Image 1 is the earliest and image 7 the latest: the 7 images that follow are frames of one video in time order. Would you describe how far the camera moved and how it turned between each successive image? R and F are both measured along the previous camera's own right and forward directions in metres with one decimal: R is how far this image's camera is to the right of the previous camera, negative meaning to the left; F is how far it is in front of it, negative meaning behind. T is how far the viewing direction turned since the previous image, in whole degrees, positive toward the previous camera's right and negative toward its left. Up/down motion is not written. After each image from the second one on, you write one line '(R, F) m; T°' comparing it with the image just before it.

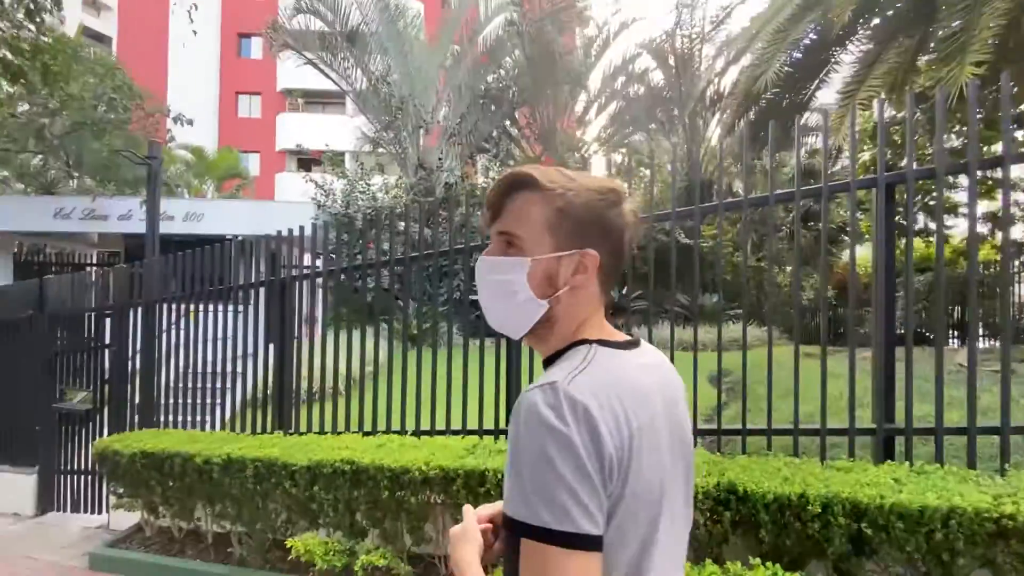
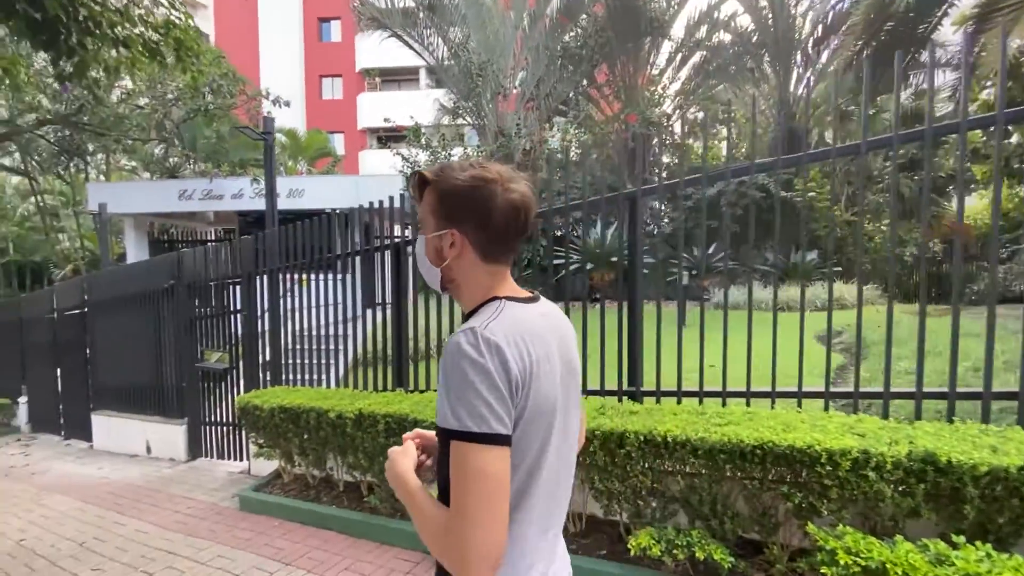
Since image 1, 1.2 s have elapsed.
(-0.3, +0.1) m; -8°
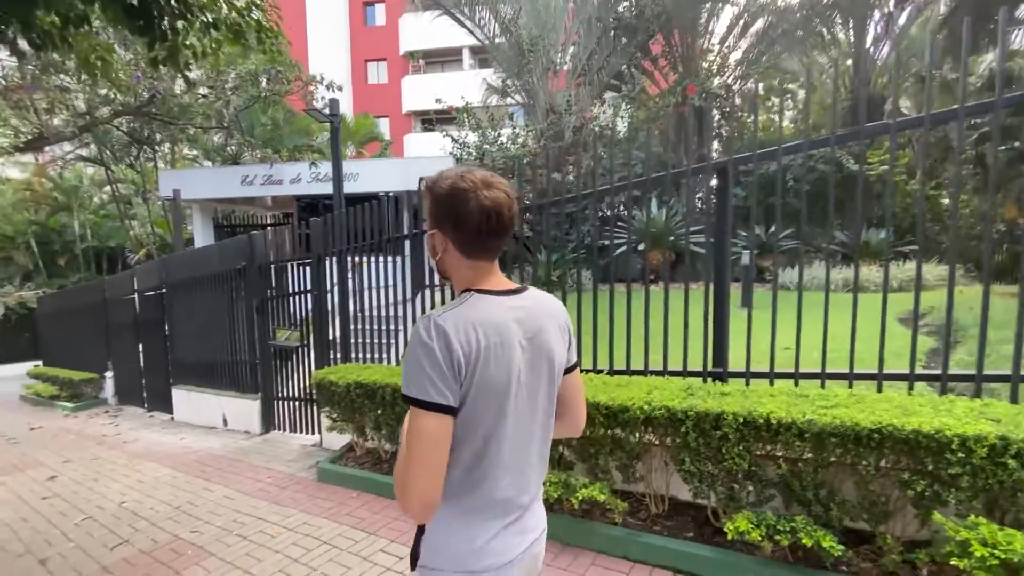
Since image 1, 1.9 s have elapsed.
(-0.2, 0.0) m; -5°
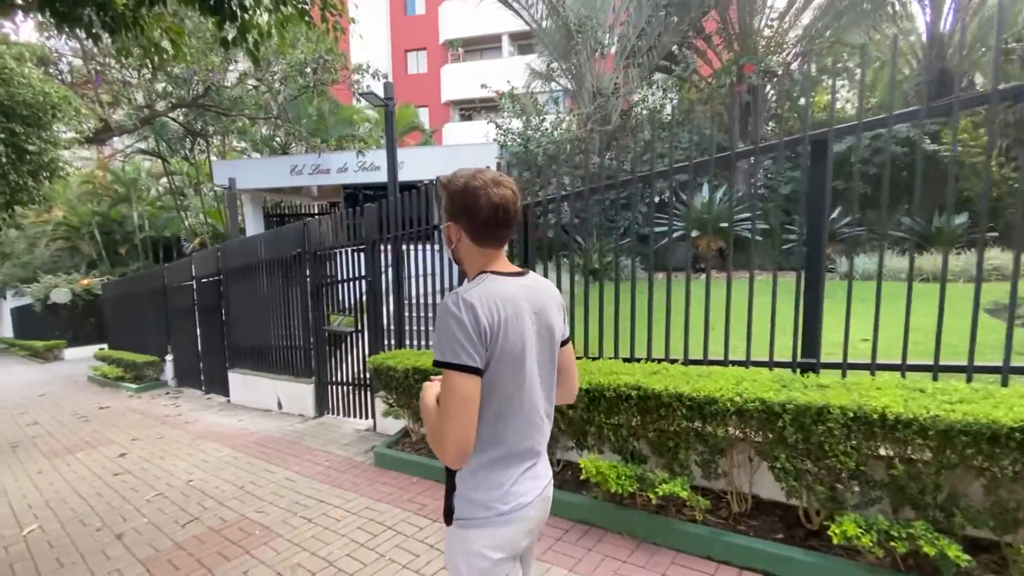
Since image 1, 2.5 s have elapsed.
(-0.2, +0.1) m; -4°
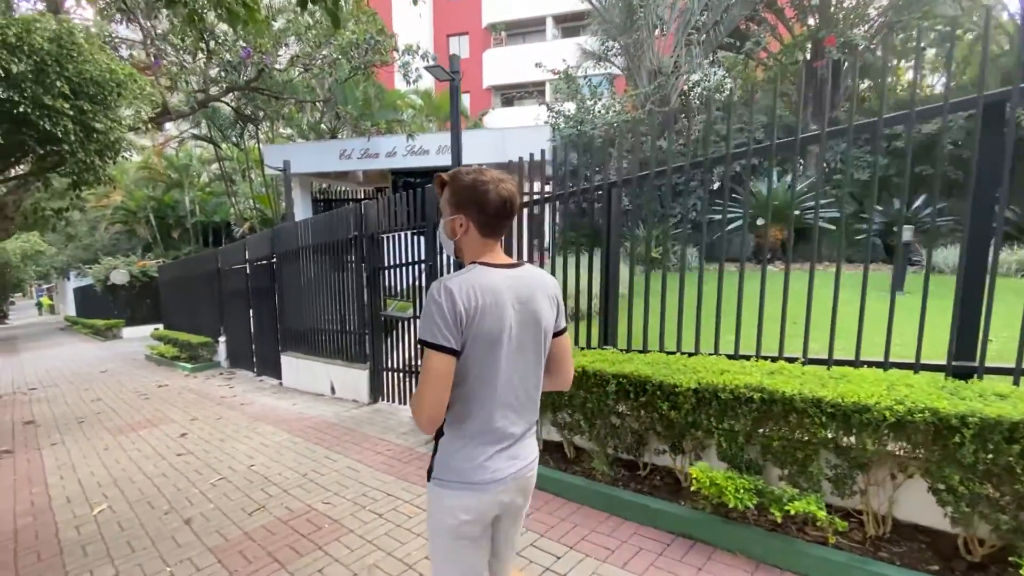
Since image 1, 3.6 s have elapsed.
(-0.4, +0.3) m; -4°
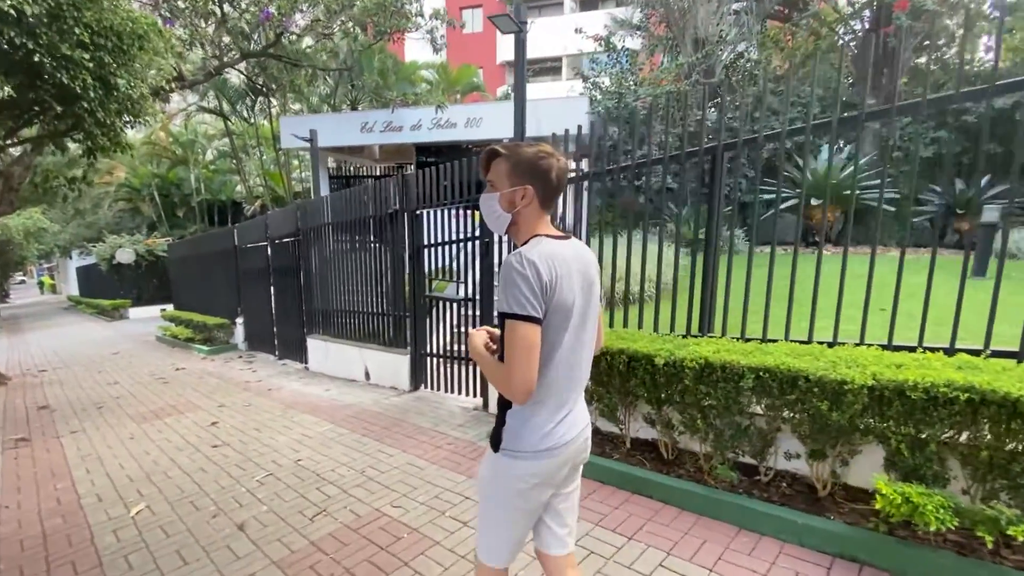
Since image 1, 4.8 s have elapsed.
(-0.6, +0.4) m; 0°
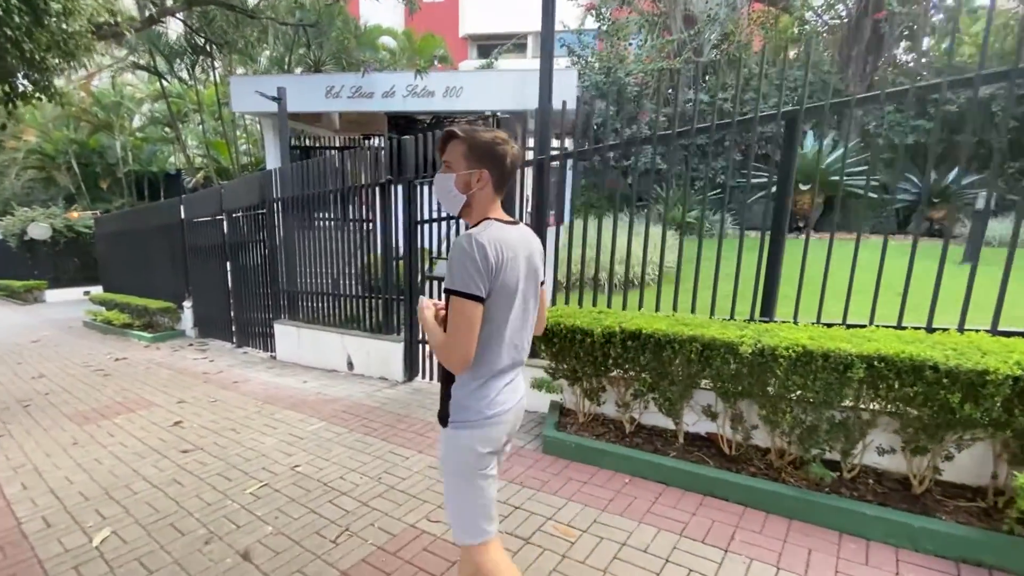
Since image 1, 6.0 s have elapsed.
(-0.6, +0.5) m; +6°
